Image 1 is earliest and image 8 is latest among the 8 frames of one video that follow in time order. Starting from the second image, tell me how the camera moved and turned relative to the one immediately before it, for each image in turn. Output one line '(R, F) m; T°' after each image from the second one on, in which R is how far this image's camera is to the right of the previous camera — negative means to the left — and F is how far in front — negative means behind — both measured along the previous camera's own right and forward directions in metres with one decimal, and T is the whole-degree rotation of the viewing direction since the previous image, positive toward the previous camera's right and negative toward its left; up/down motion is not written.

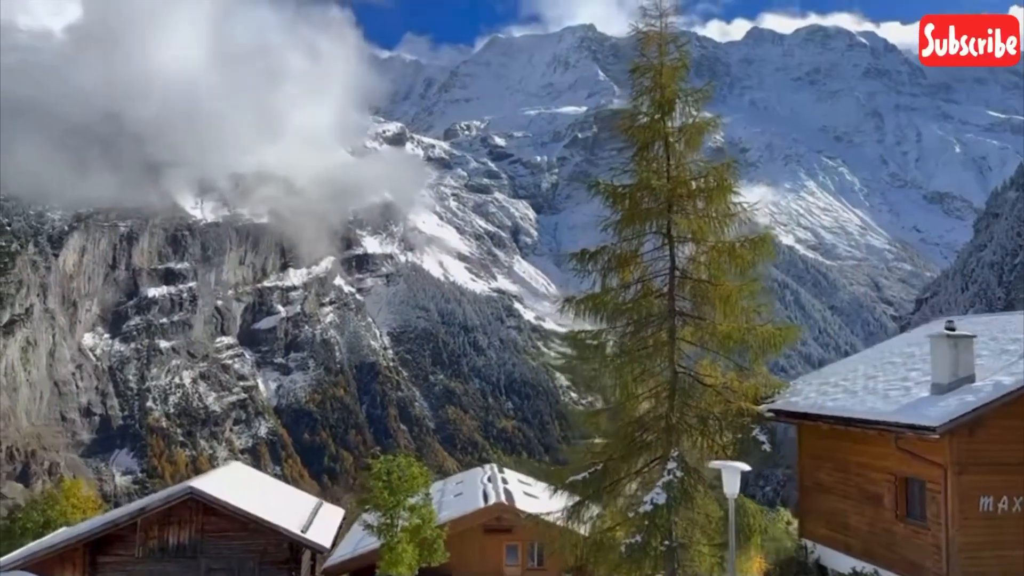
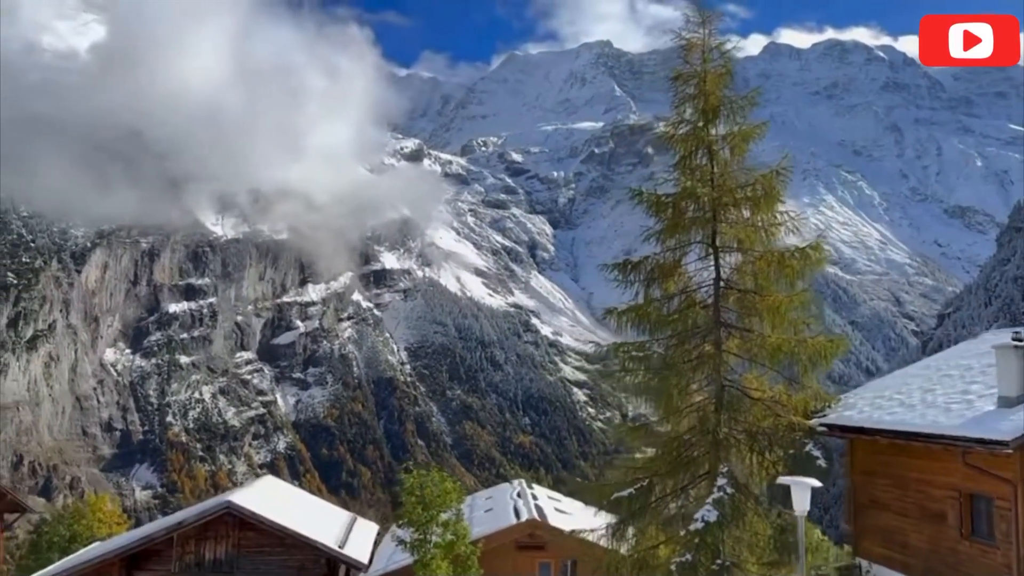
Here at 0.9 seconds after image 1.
(-0.4, +0.2) m; -1°
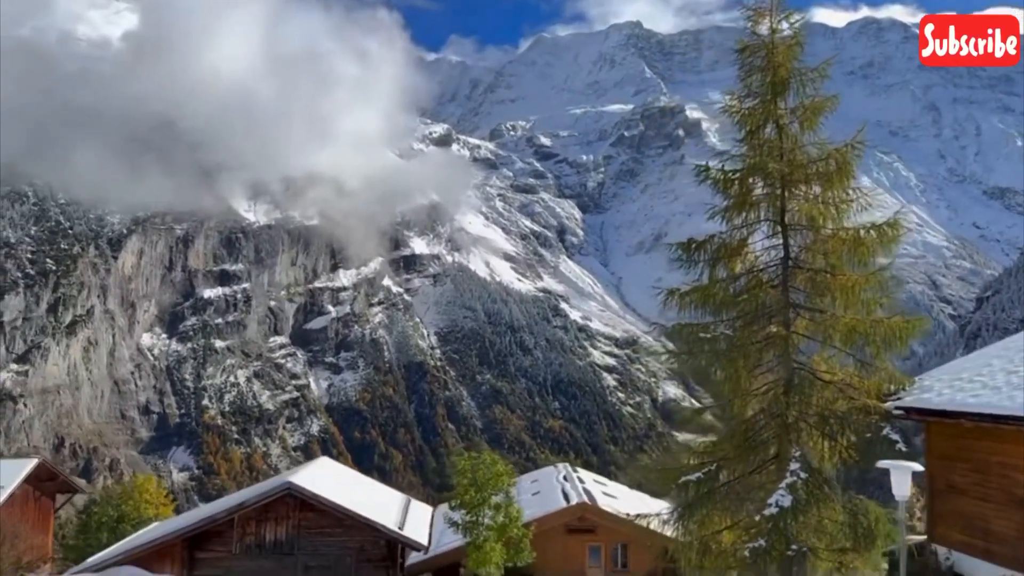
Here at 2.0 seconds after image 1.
(-0.5, +0.2) m; -2°
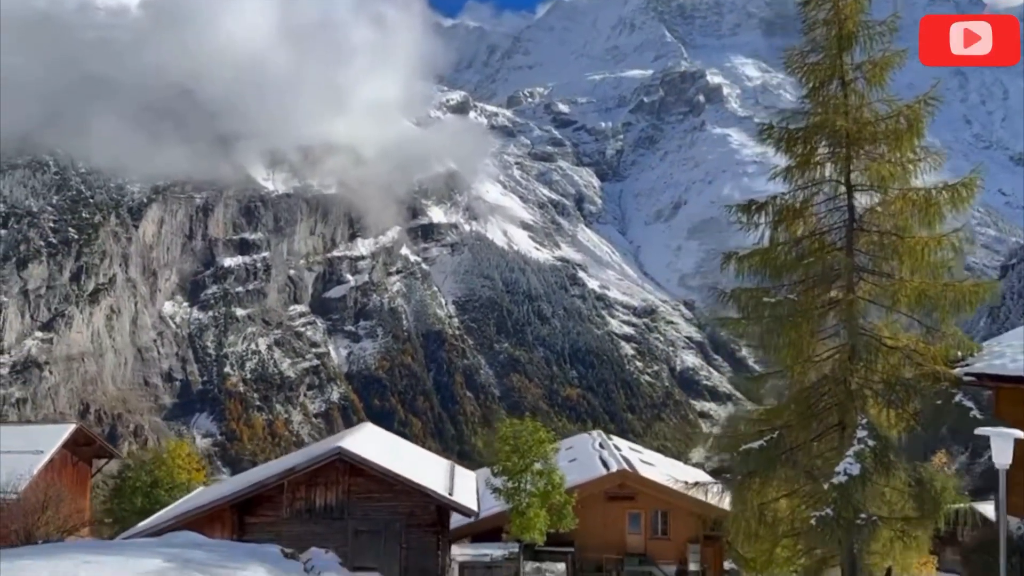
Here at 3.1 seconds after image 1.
(-0.5, +0.3) m; -1°
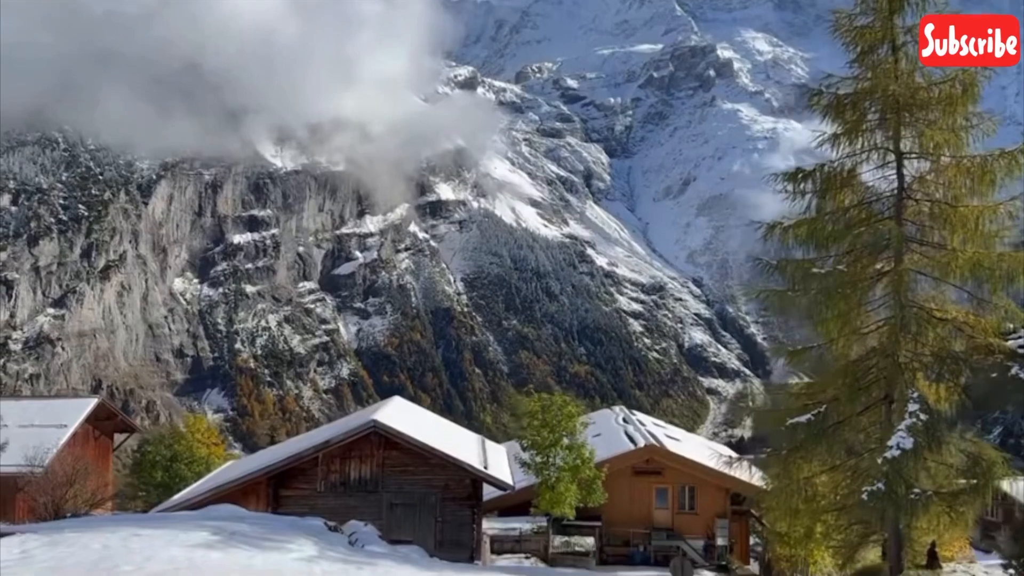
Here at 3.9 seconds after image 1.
(-0.4, +0.2) m; -1°
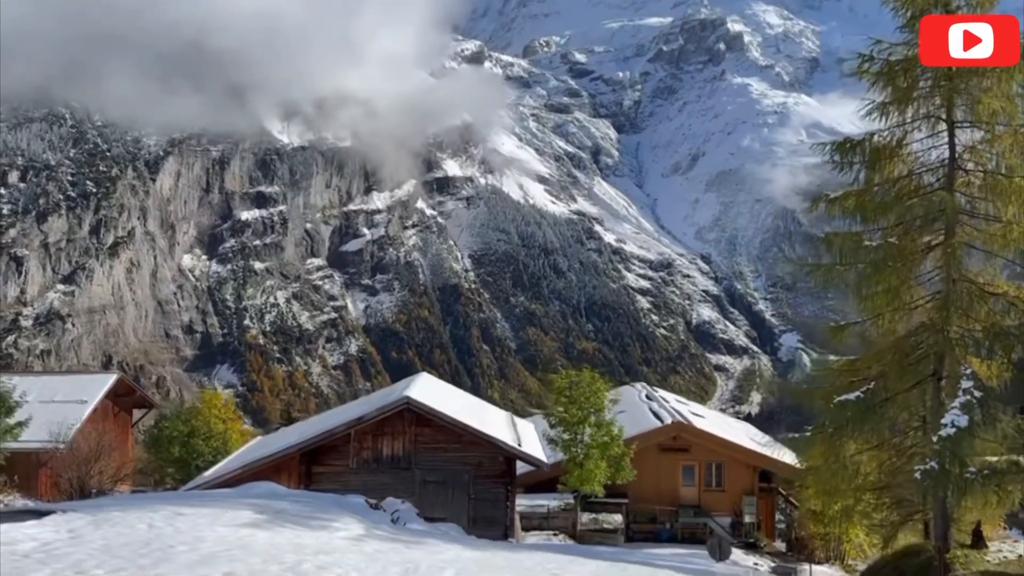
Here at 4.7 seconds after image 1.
(-0.4, +0.3) m; -1°
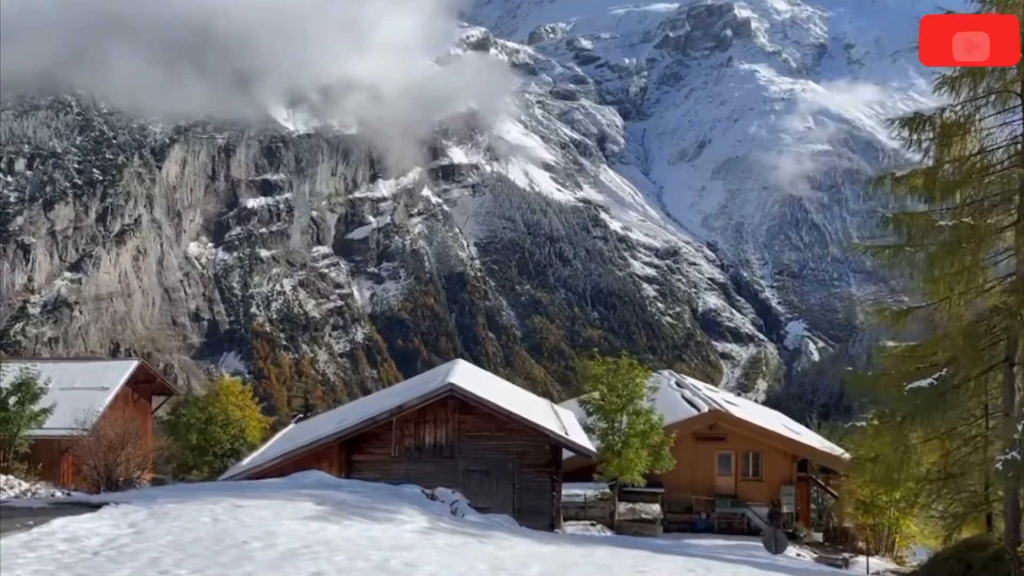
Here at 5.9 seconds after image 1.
(-0.6, +0.4) m; 0°
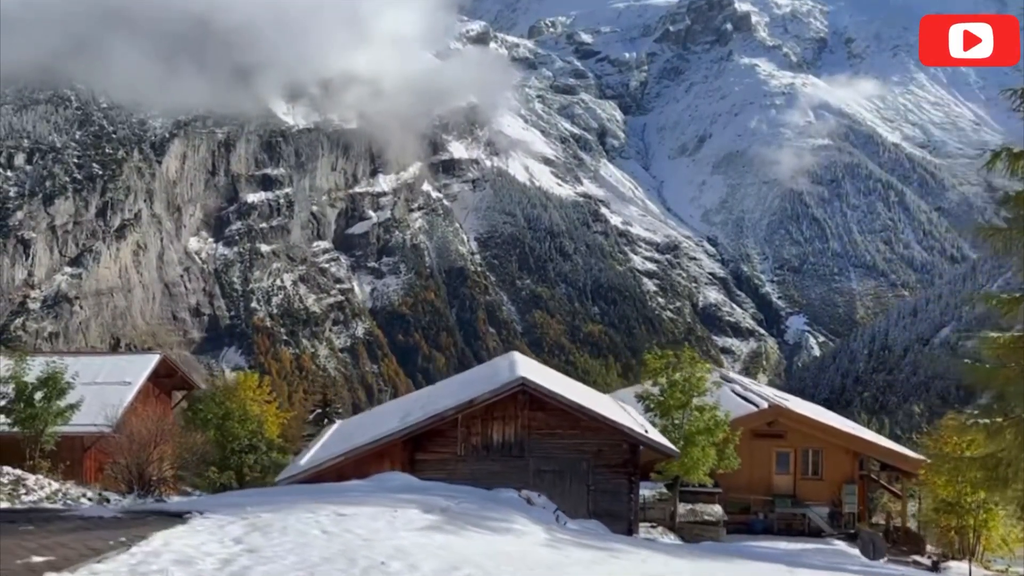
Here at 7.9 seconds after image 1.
(-1.1, +0.8) m; 0°
